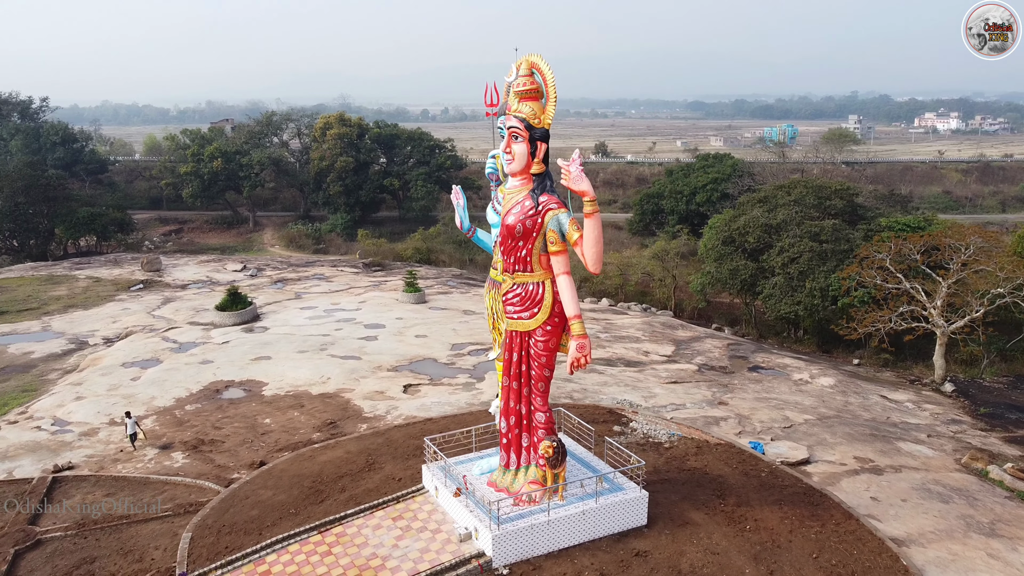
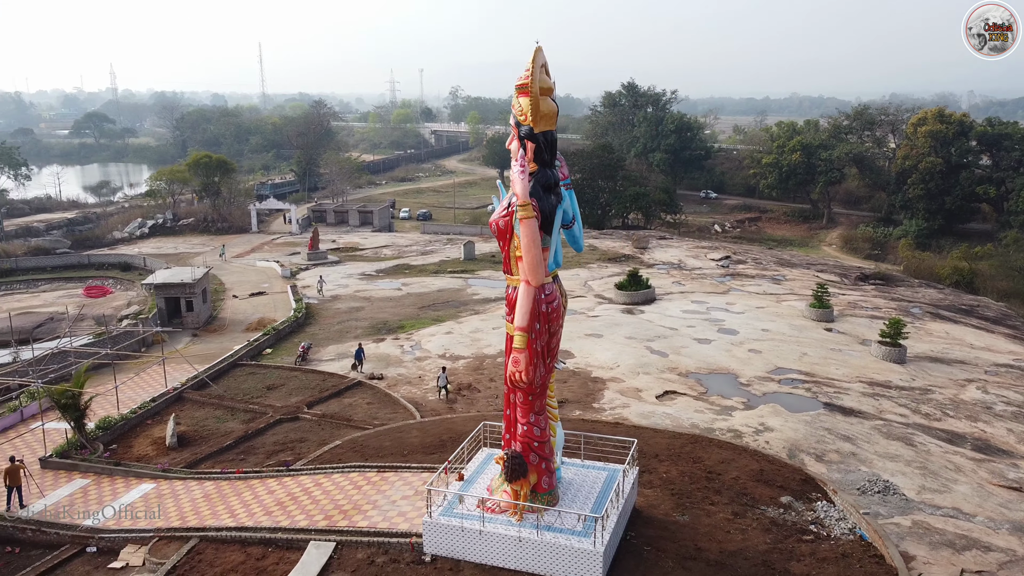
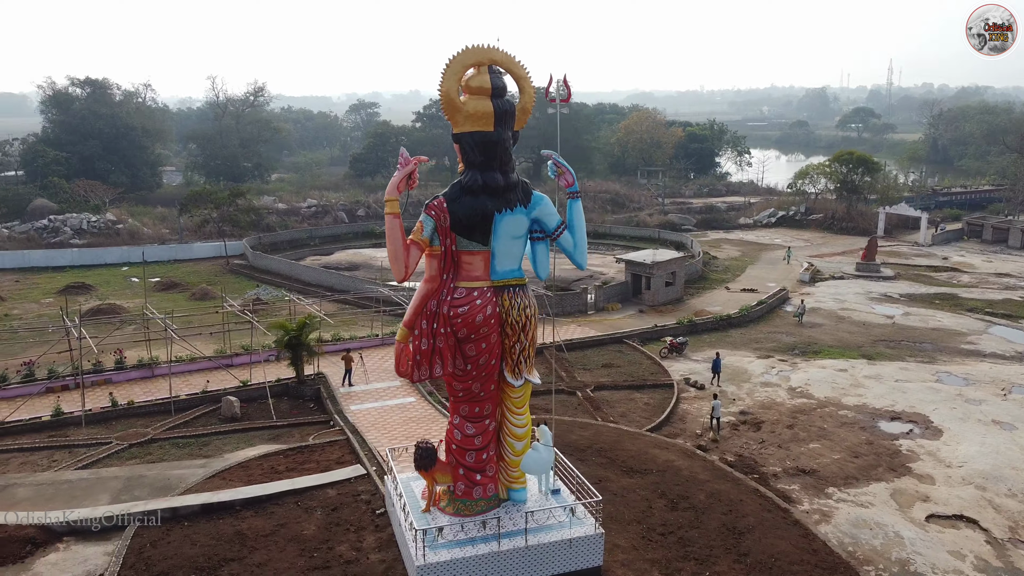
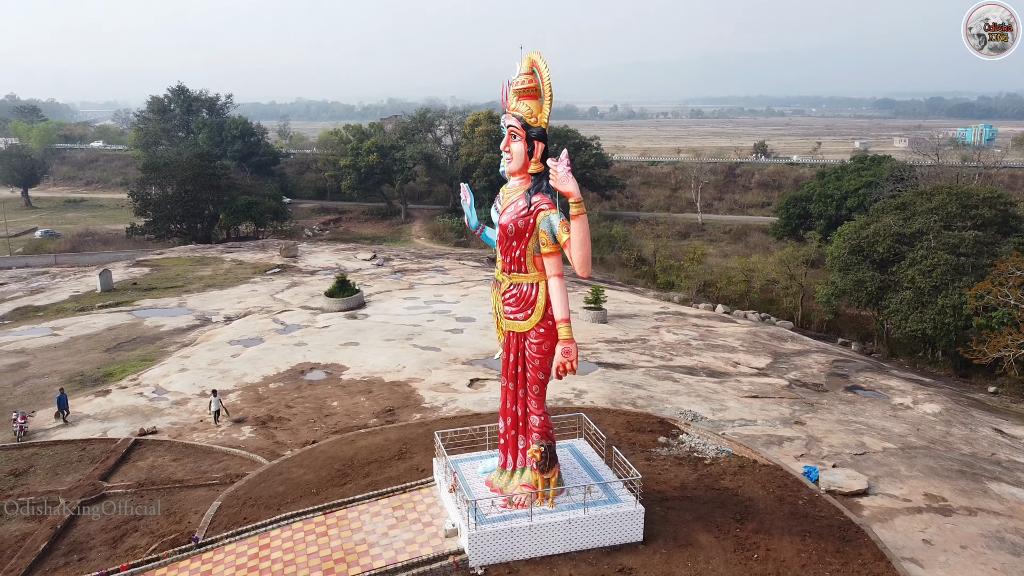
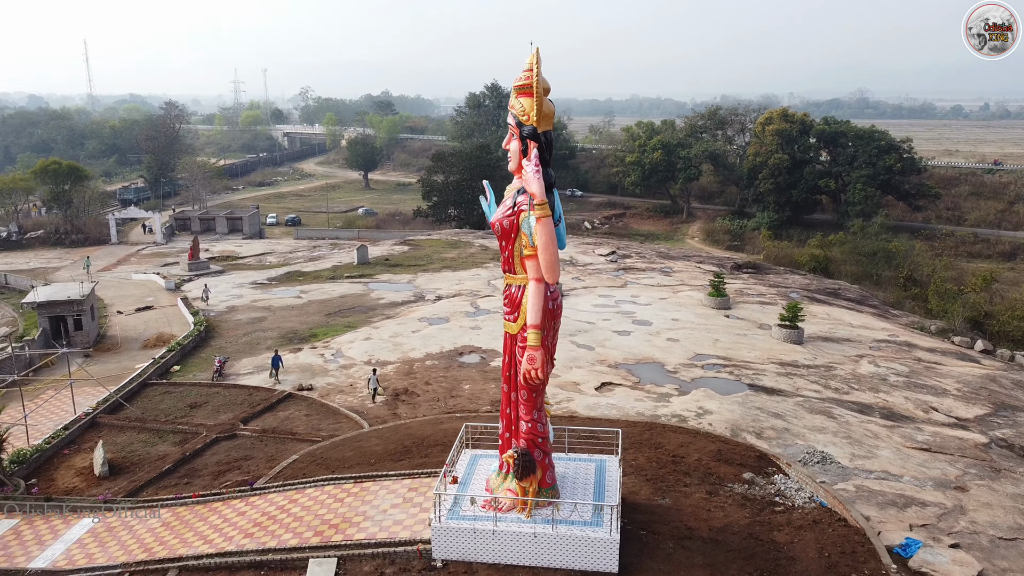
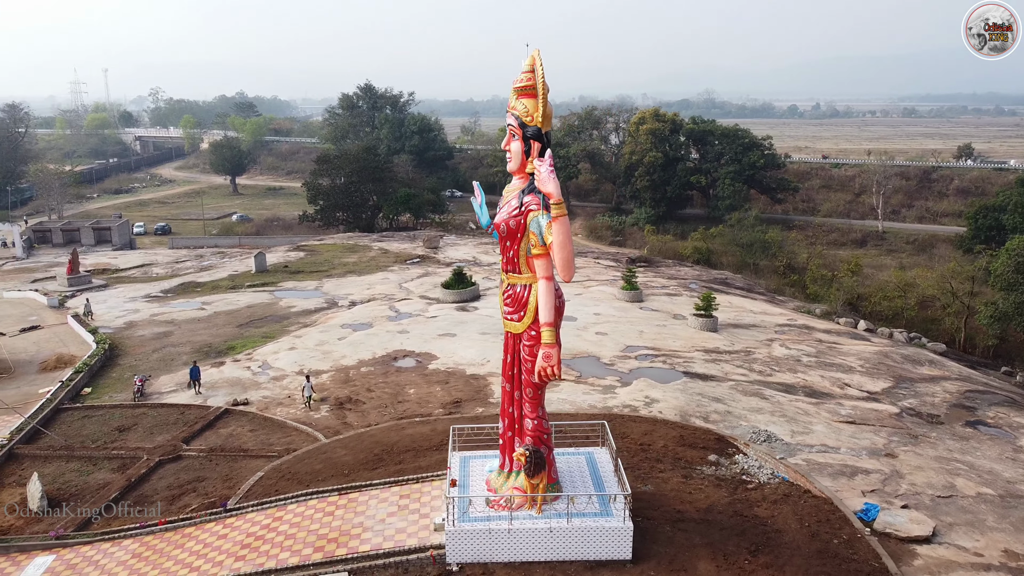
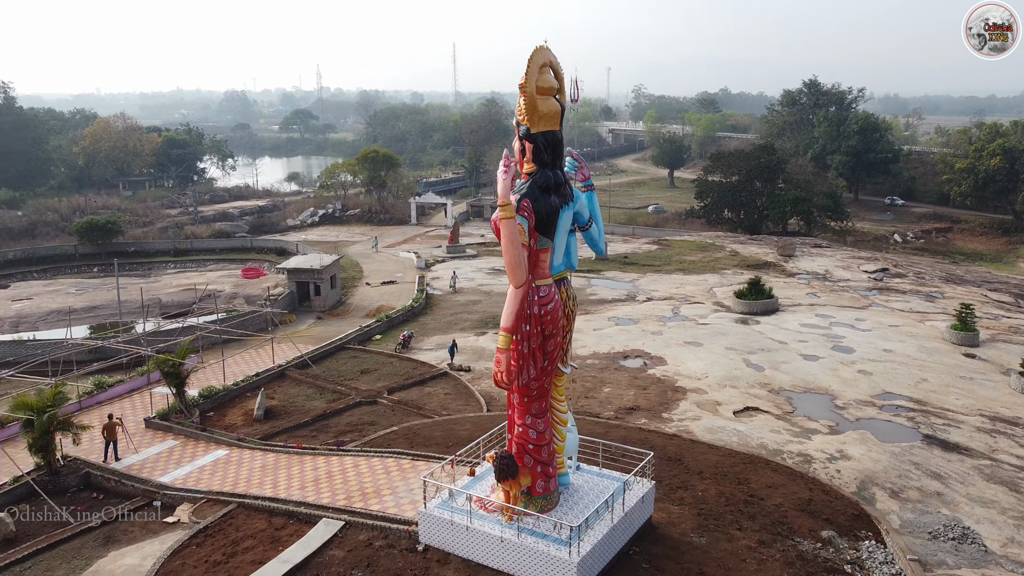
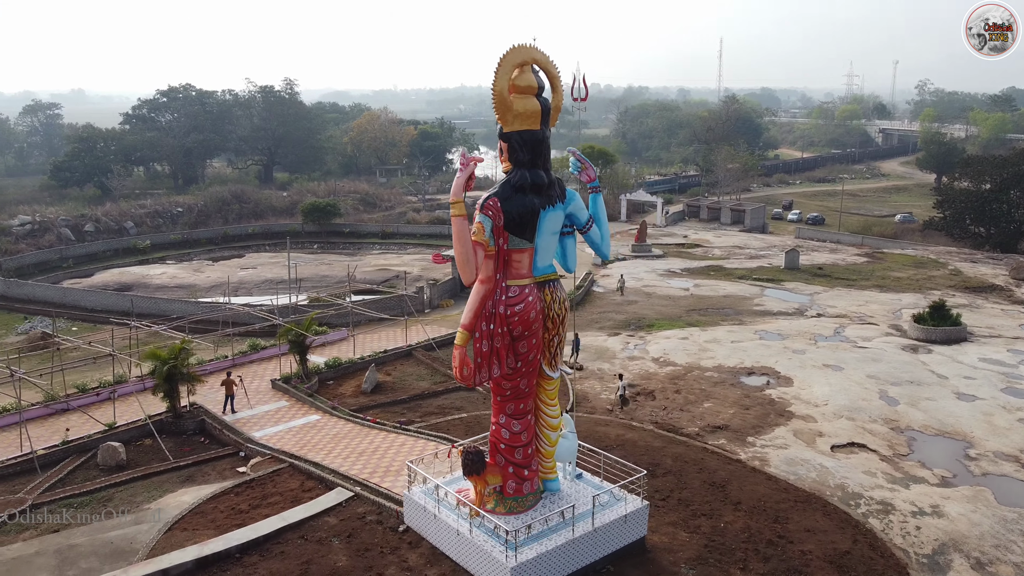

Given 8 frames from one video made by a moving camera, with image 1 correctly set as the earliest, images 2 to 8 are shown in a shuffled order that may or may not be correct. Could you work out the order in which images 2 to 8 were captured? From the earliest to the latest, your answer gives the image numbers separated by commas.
4, 6, 5, 2, 7, 8, 3
